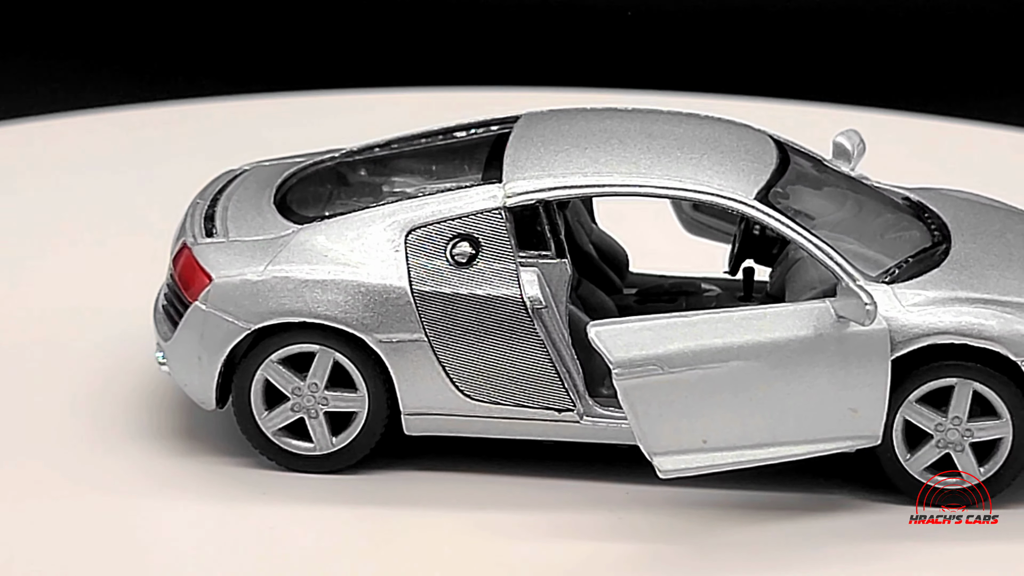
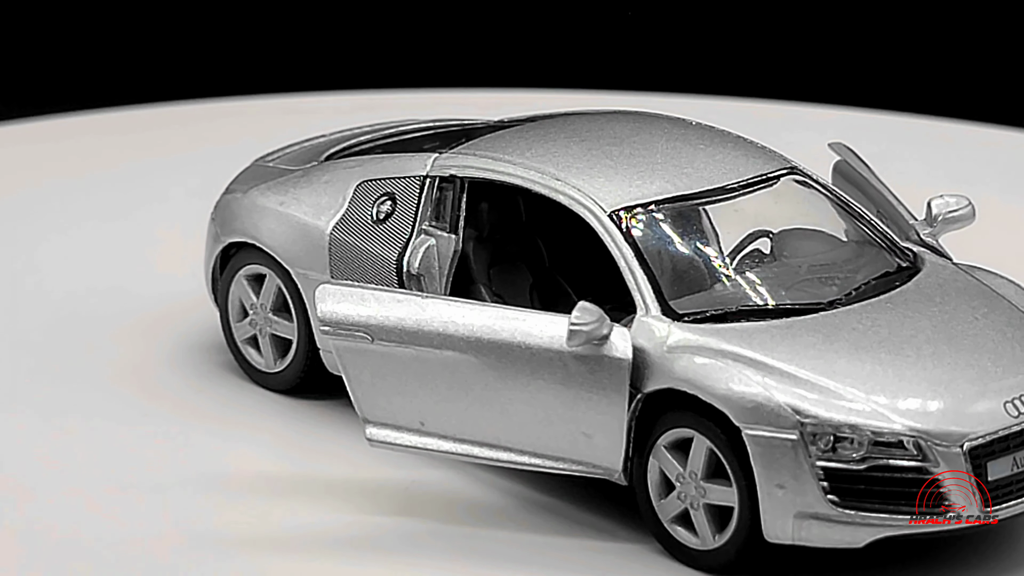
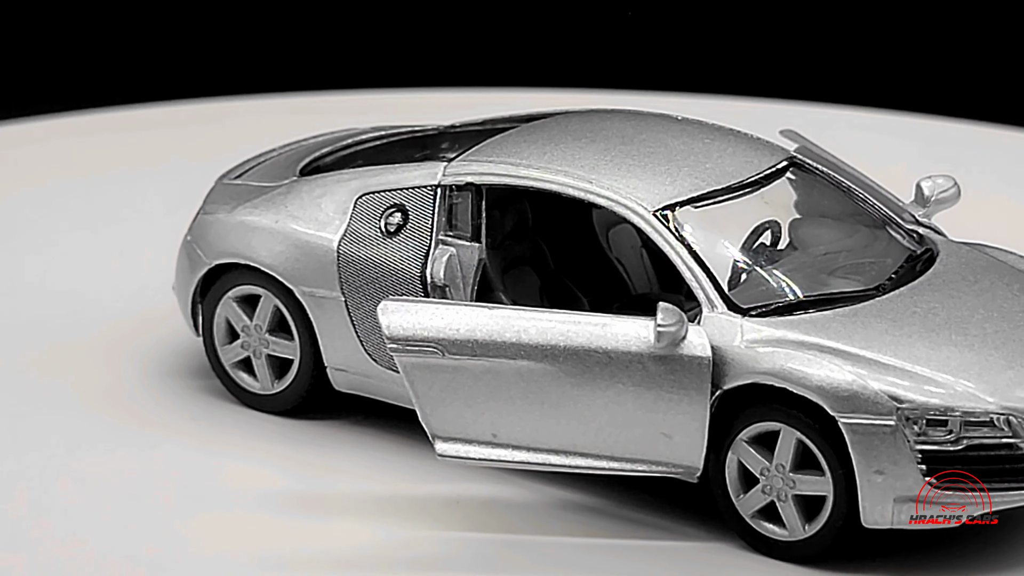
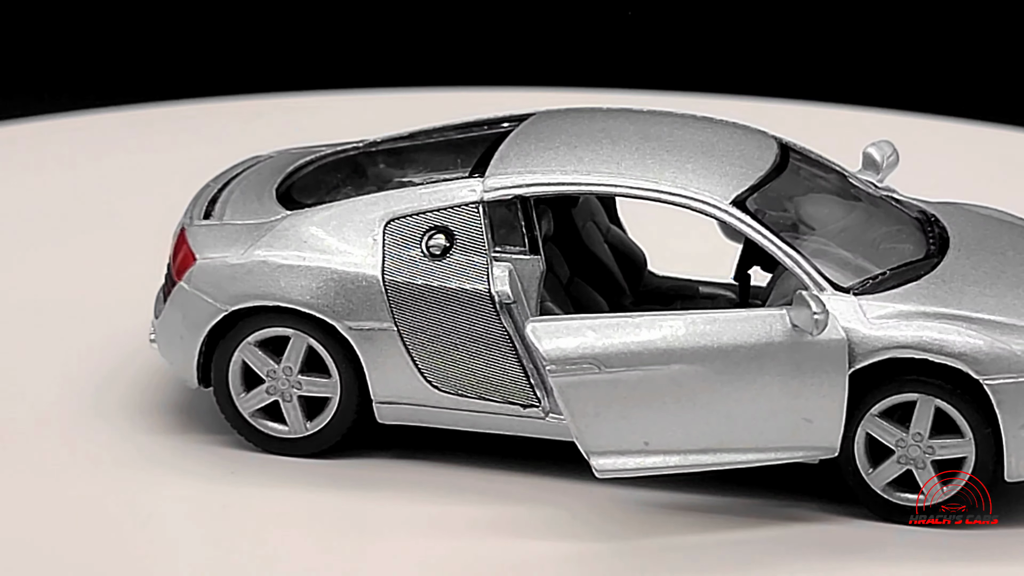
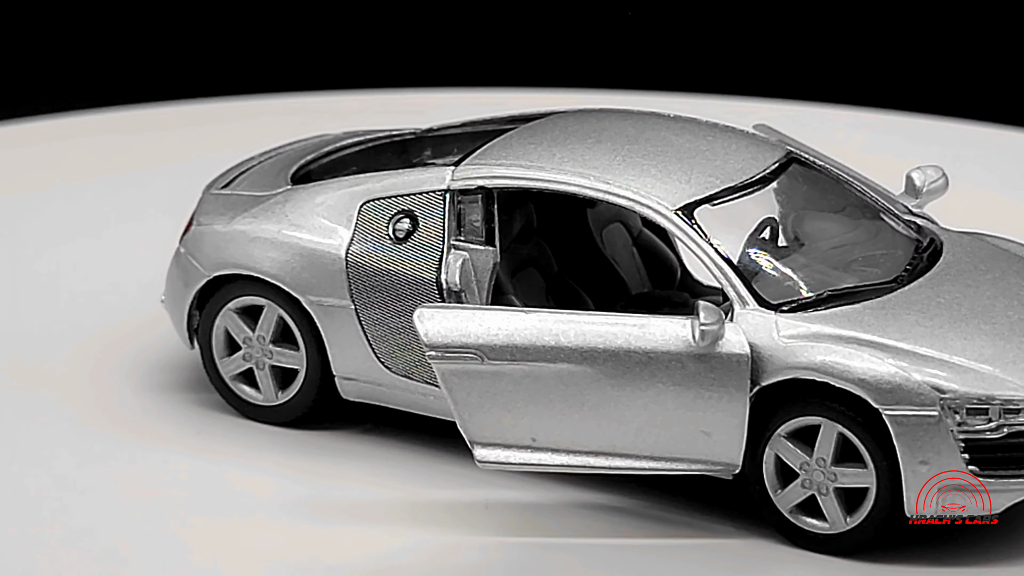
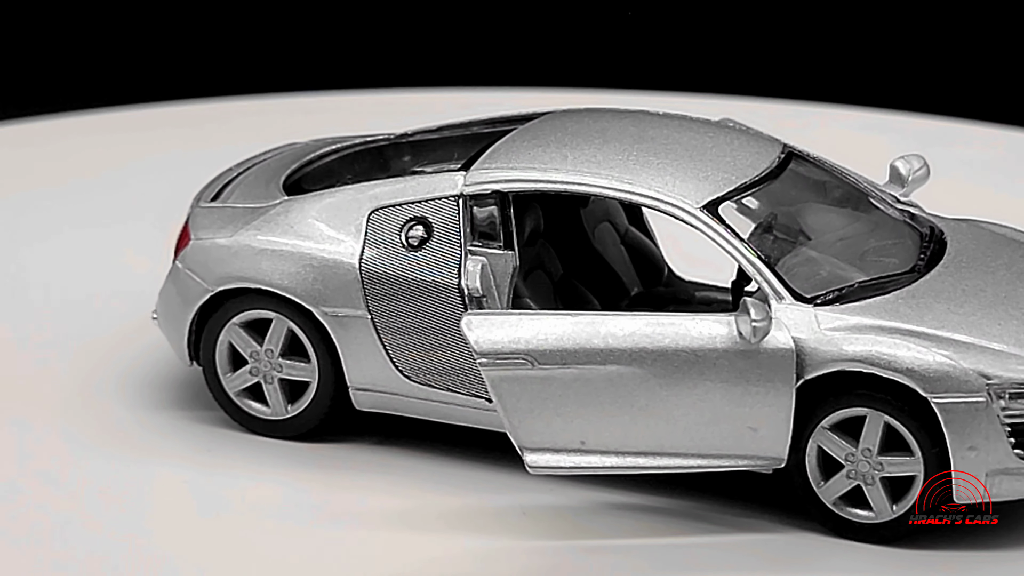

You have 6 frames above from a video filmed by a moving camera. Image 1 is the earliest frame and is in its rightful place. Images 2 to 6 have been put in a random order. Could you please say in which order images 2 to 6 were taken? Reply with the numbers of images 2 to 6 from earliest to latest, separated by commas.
4, 6, 5, 3, 2
